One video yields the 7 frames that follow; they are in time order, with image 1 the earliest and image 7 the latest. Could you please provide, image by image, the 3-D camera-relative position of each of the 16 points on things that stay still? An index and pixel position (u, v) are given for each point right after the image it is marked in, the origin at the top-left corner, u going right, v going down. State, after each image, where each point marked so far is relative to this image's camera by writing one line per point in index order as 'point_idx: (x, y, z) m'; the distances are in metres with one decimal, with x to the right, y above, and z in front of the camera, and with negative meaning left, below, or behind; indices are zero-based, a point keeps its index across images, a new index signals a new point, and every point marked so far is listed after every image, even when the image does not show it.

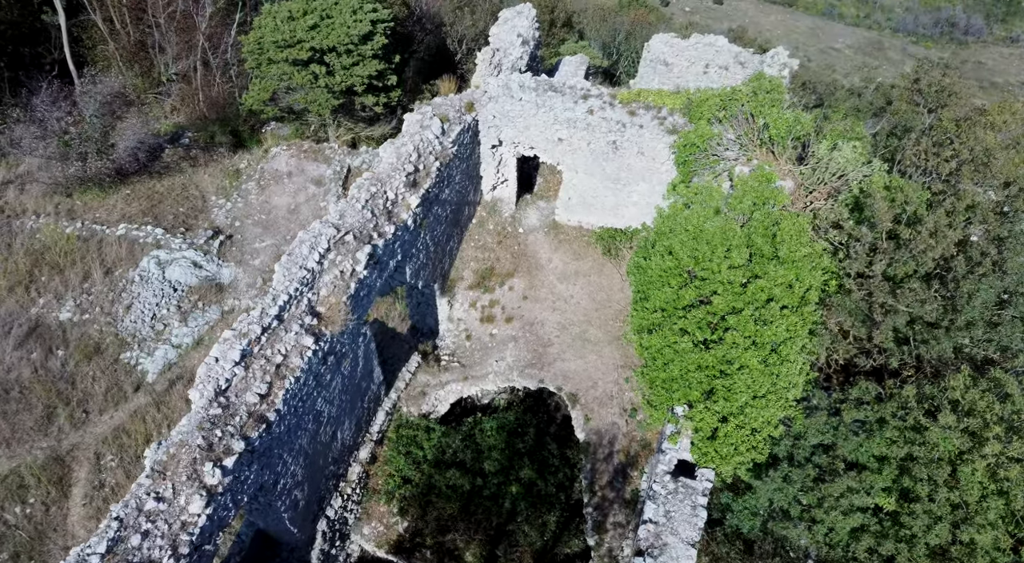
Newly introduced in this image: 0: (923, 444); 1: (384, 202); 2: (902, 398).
0: (+5.1, -2.0, +8.7) m
1: (-2.1, +1.4, +11.5) m
2: (+5.1, -1.5, +9.1) m
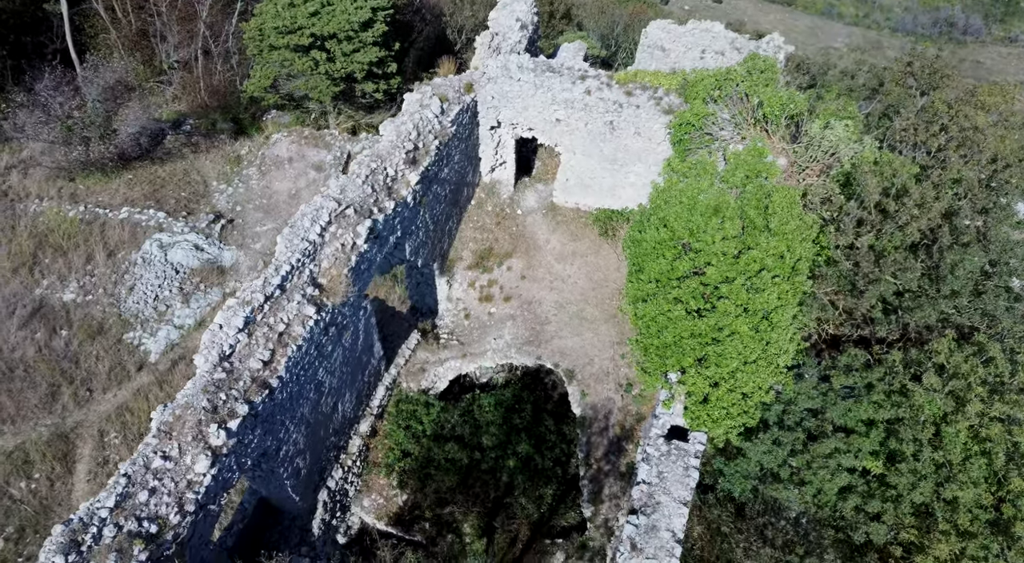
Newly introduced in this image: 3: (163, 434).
0: (+5.1, -1.6, +8.9) m
1: (-2.2, +1.8, +11.7) m
2: (+5.1, -1.1, +9.3) m
3: (-4.3, -1.9, +8.6) m
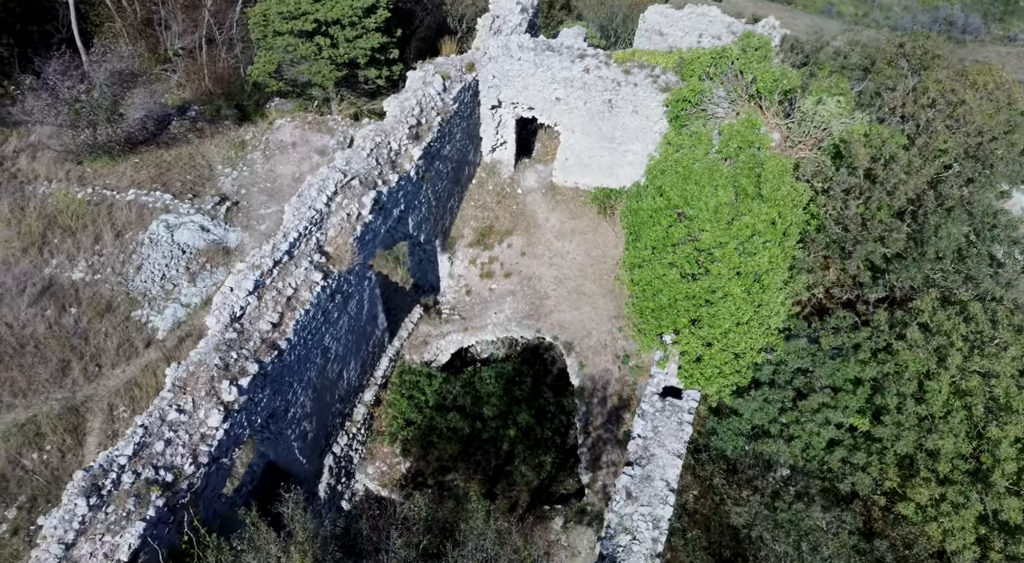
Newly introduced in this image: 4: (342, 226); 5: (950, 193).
0: (+5.1, -1.1, +9.3) m
1: (-2.2, +2.3, +12.1) m
2: (+5.1, -0.6, +9.7) m
3: (-4.3, -1.4, +9.0) m
4: (-2.7, +0.9, +10.9) m
5: (+7.0, +1.5, +11.0) m
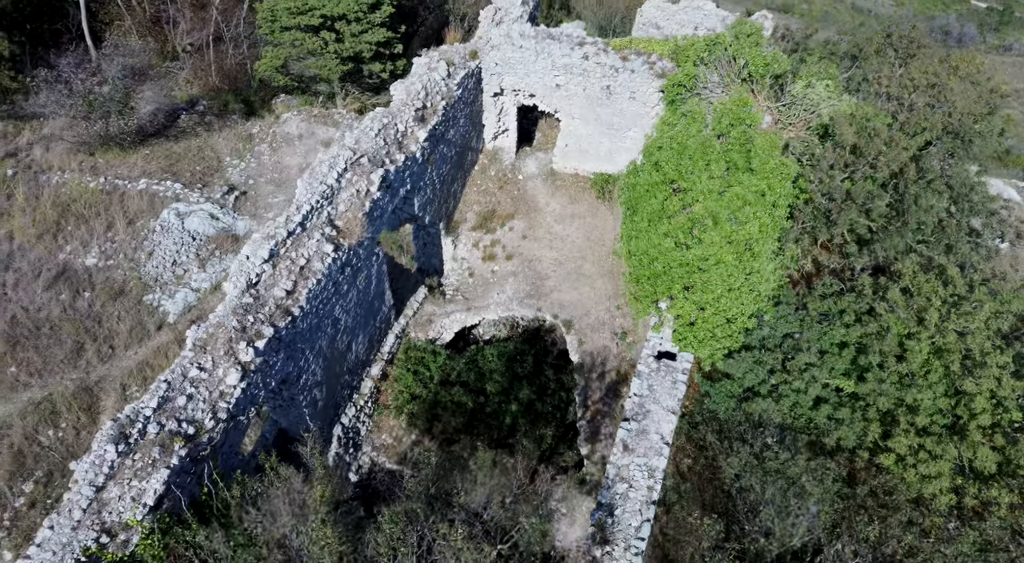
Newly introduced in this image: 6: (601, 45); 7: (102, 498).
0: (+5.2, -0.6, +9.7) m
1: (-2.1, +2.7, +12.6) m
2: (+5.1, -0.1, +10.2) m
3: (-4.3, -0.9, +9.4) m
4: (-2.6, +1.3, +11.4) m
5: (+7.0, +1.9, +11.5) m
6: (+1.8, +4.8, +14.1) m
7: (-4.9, -2.5, +8.2) m
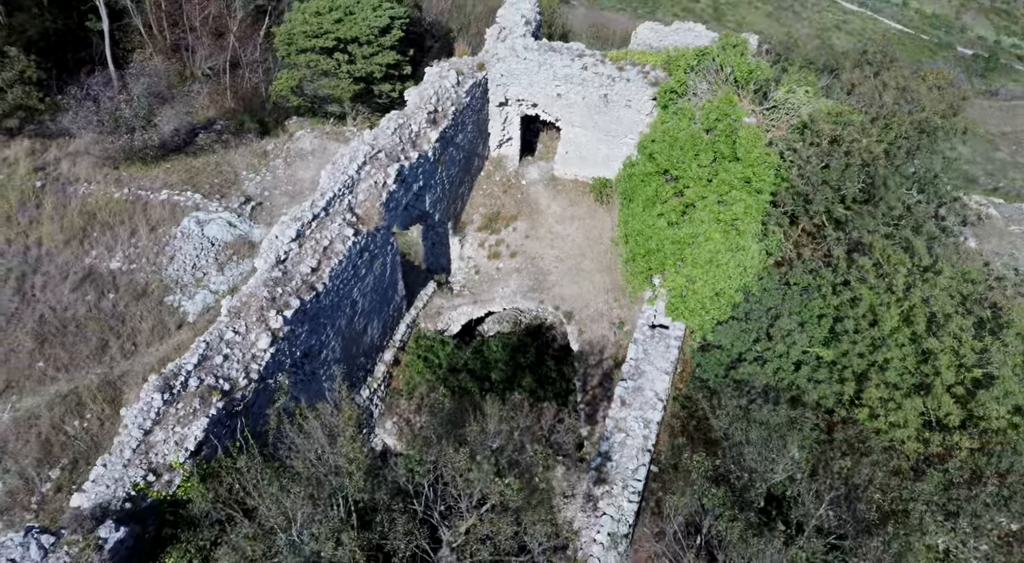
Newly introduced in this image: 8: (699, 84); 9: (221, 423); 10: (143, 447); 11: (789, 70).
0: (+5.3, -0.3, +10.7) m
1: (-2.0, +2.9, +13.7) m
2: (+5.2, +0.3, +11.1) m
3: (-4.2, -0.5, +10.3) m
4: (-2.6, +1.6, +12.4) m
5: (+7.1, +2.2, +12.6) m
6: (+1.9, +5.0, +15.3) m
7: (-4.8, -2.1, +9.0) m
8: (+3.6, +3.8, +13.3) m
9: (-4.0, -2.0, +9.5) m
10: (-4.8, -2.1, +9.0) m
11: (+5.8, +4.4, +14.5) m
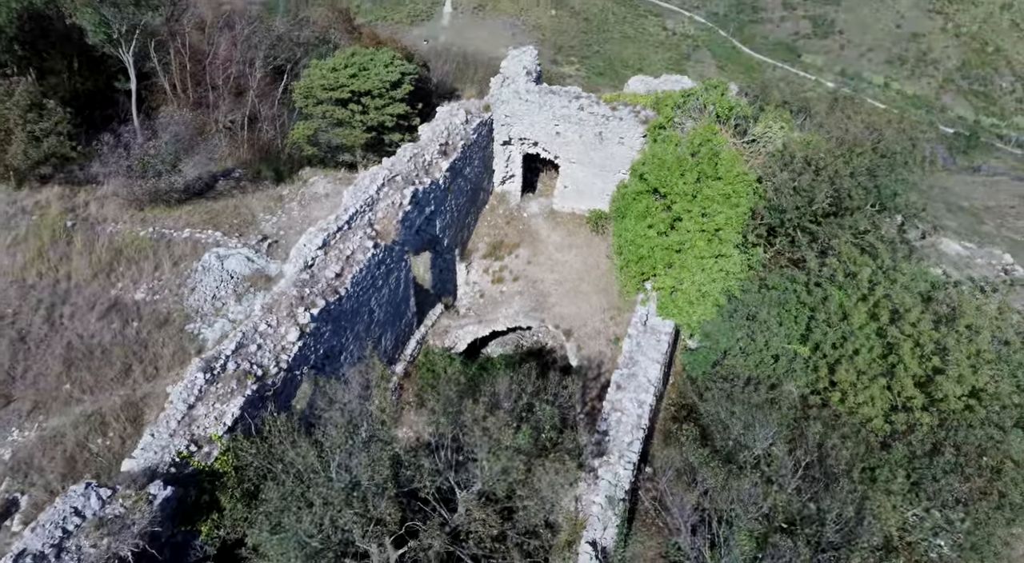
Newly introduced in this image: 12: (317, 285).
0: (+5.3, -0.3, +11.8) m
1: (-2.0, +2.6, +15.1) m
2: (+5.3, +0.2, +12.3) m
3: (-4.1, -0.5, +11.4) m
4: (-2.5, +1.4, +13.7) m
5: (+7.2, +2.0, +14.0) m
6: (+1.9, +4.5, +16.9) m
7: (-4.7, -2.0, +10.0) m
8: (+3.6, +3.6, +14.9) m
9: (-3.9, -1.9, +10.5) m
10: (-4.7, -2.0, +10.0) m
11: (+5.9, +4.1, +16.1) m
12: (-3.4, -0.1, +12.1) m
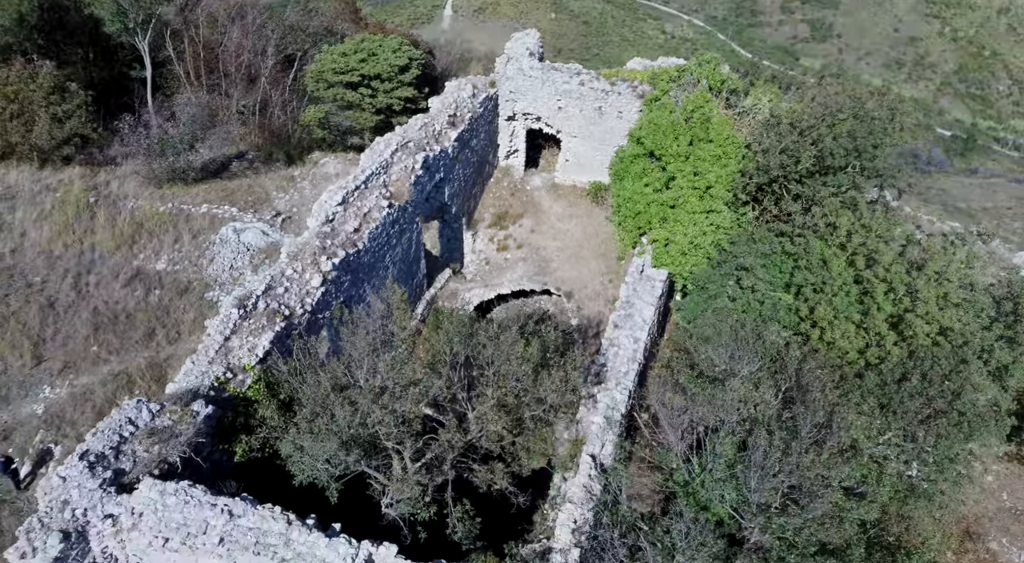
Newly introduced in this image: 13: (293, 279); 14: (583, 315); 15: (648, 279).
0: (+5.5, +0.6, +12.9) m
1: (-1.9, +3.5, +16.1) m
2: (+5.4, +1.1, +13.3) m
3: (-4.0, +0.4, +12.5) m
4: (-2.4, +2.3, +14.8) m
5: (+7.3, +2.9, +15.0) m
6: (+2.1, +5.4, +18.0) m
7: (-4.6, -1.0, +11.0) m
8: (+3.8, +4.4, +15.9) m
9: (-3.8, -1.0, +11.5) m
10: (-4.6, -1.1, +11.0) m
11: (+6.0, +4.9, +17.1) m
12: (-3.3, +0.8, +13.1) m
13: (-3.8, 0.0, +12.1) m
14: (+1.8, -0.8, +16.9) m
15: (+2.5, 0.0, +12.9) m
